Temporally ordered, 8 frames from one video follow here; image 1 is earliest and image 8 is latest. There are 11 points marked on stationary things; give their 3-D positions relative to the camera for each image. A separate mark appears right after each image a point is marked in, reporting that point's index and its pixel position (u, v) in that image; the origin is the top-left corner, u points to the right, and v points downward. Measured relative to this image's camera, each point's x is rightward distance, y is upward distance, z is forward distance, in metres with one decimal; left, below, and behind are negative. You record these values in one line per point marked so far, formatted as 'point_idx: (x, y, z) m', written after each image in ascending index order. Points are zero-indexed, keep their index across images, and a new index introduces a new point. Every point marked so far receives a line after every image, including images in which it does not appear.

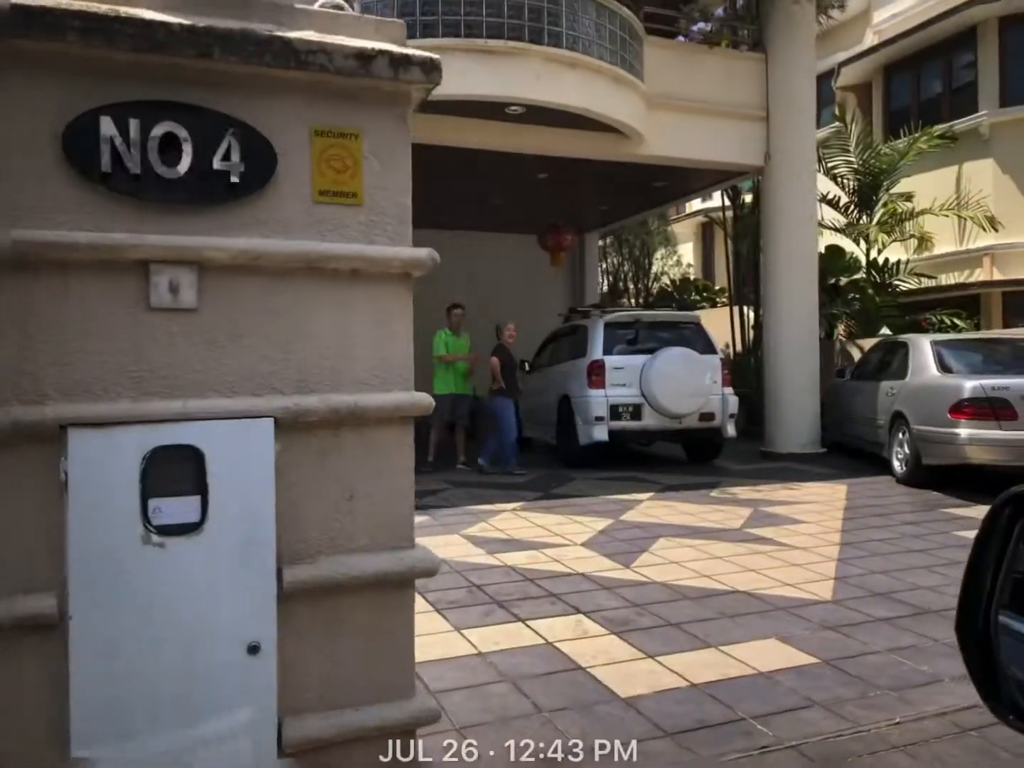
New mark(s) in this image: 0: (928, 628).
0: (+2.0, -1.2, +4.1) m
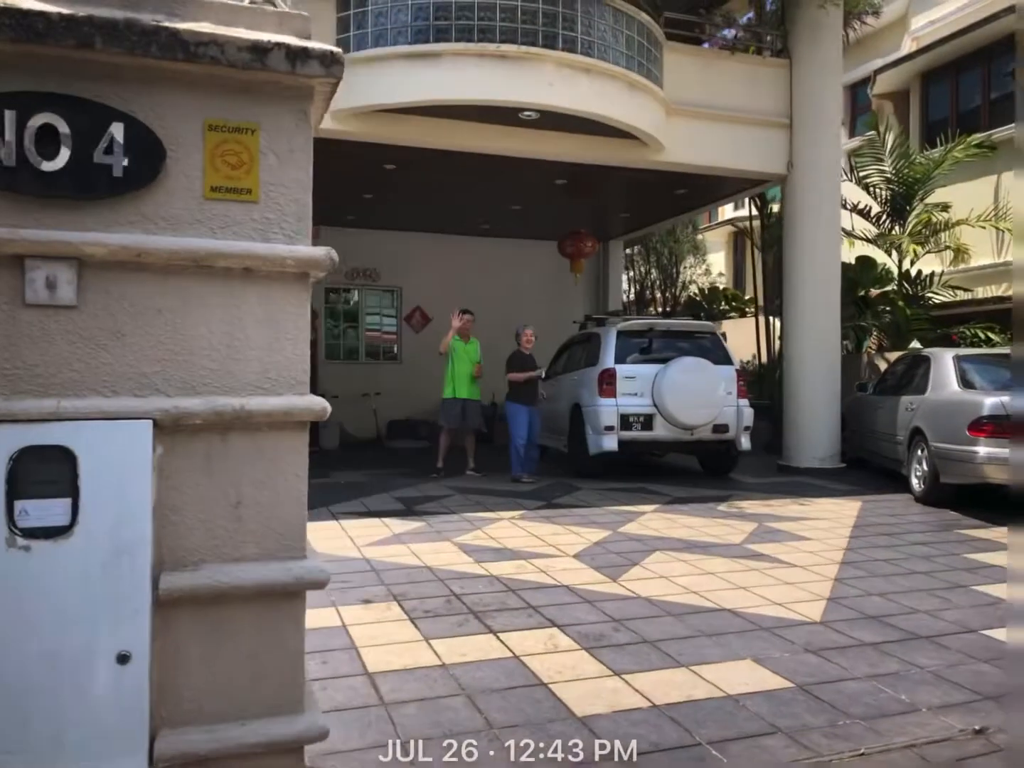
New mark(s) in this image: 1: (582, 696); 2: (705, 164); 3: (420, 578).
0: (+1.9, -1.3, +3.9) m
1: (+0.3, -1.3, +3.4) m
2: (+2.4, +2.7, +10.3) m
3: (-0.6, -1.2, +5.1) m
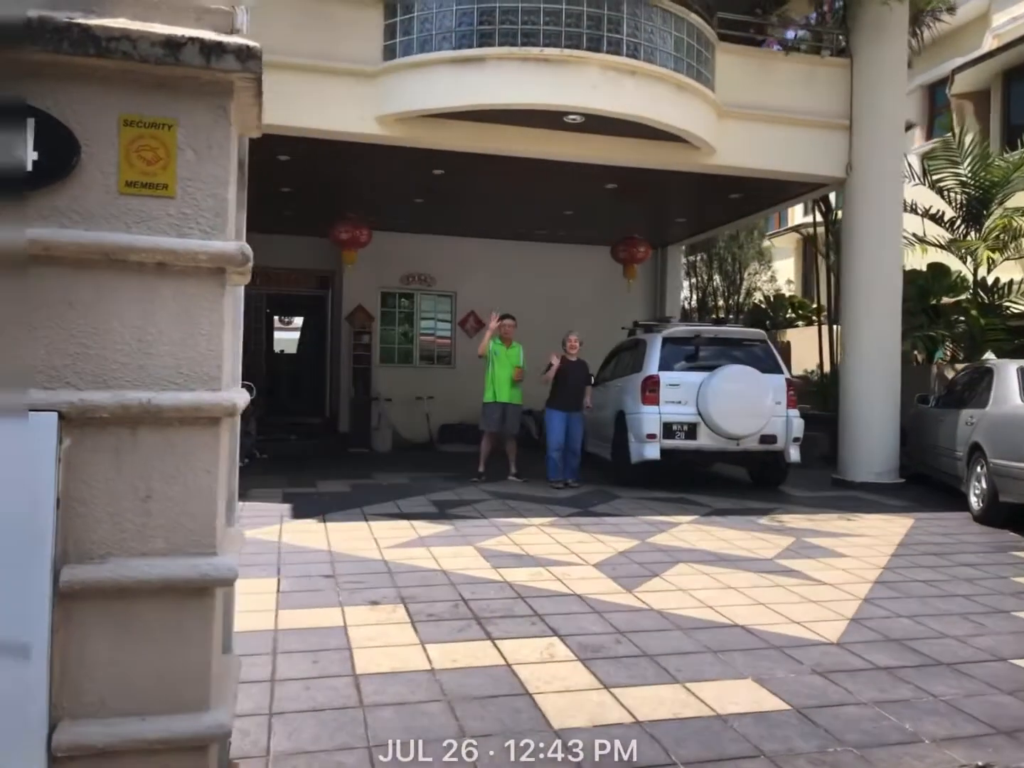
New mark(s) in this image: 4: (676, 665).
0: (+1.8, -1.3, +3.7) m
1: (+0.2, -1.3, +3.3) m
2: (+2.9, +2.6, +10.0) m
3: (-0.5, -1.2, +5.1) m
4: (+0.7, -1.3, +3.8) m
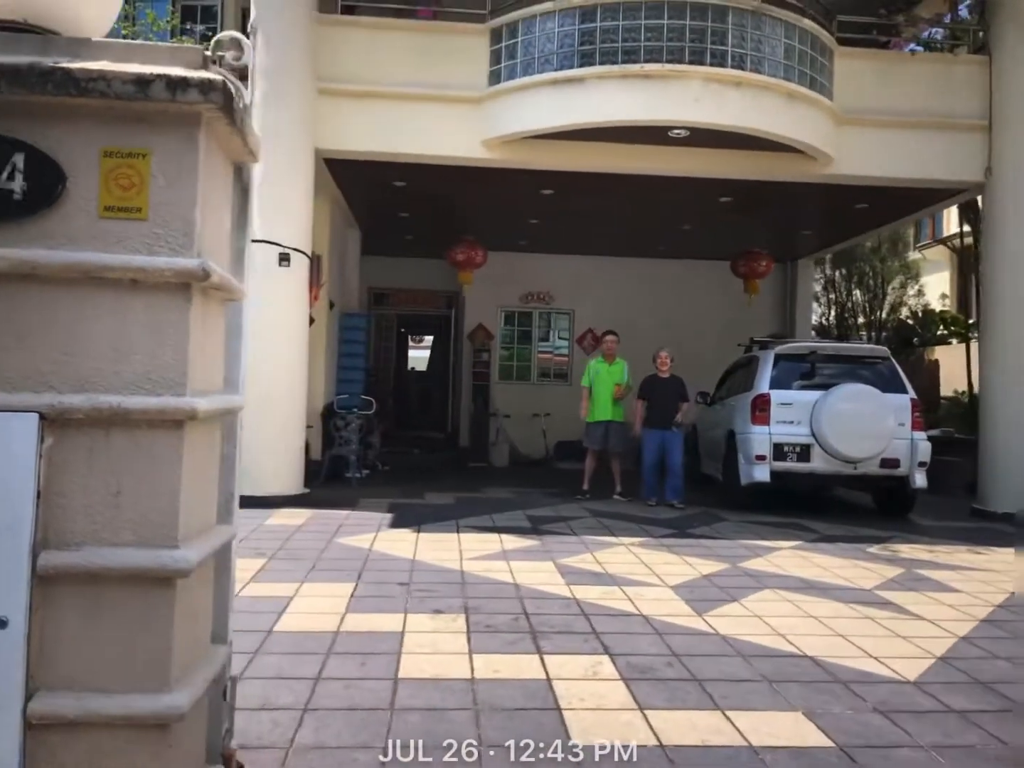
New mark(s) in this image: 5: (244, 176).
0: (+2.0, -1.4, +3.3) m
1: (+0.3, -1.3, +3.2) m
2: (+4.2, +2.4, +9.5) m
3: (-0.1, -1.3, +5.2) m
4: (+0.9, -1.3, +3.7) m
5: (-0.8, +0.6, +2.4) m
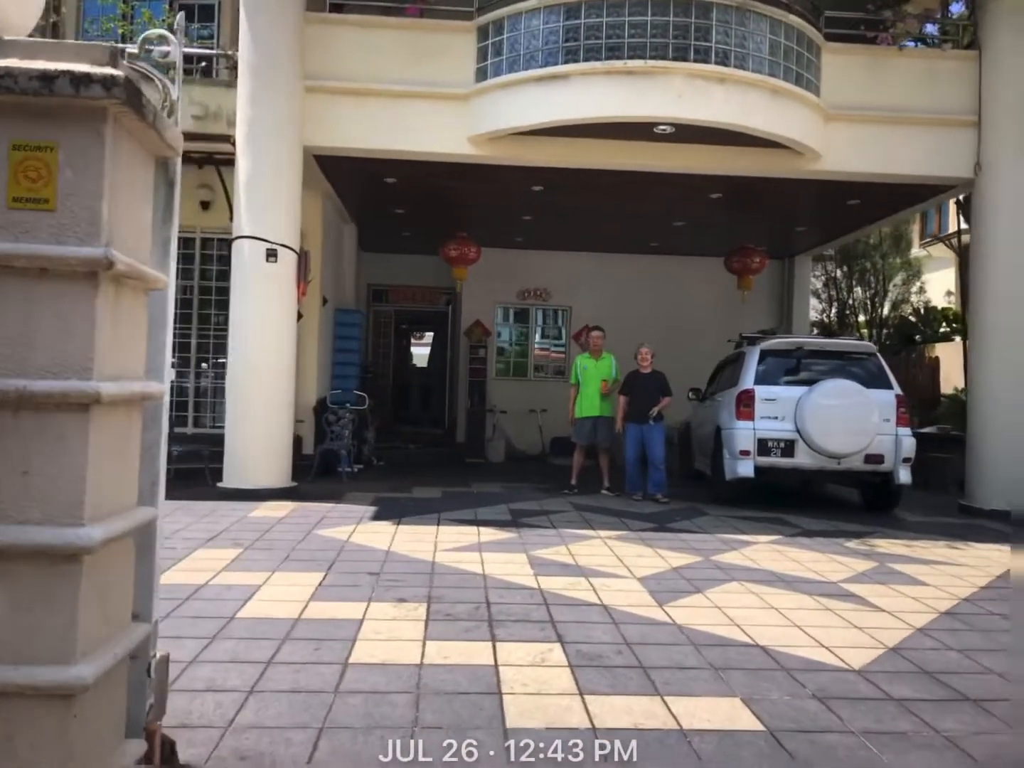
0: (+1.7, -1.3, +3.4) m
1: (+0.1, -1.3, +3.3) m
2: (+4.0, +2.4, +9.5) m
3: (-0.3, -1.2, +5.2) m
4: (+0.7, -1.3, +3.7) m
5: (-1.0, +0.6, +2.5) m
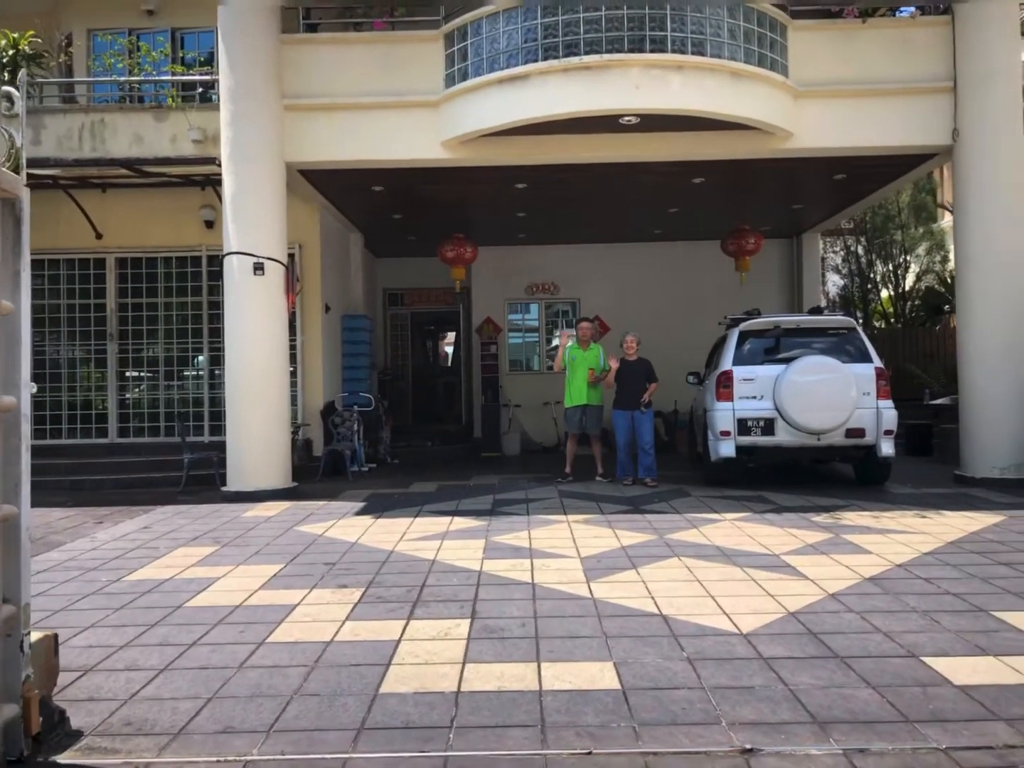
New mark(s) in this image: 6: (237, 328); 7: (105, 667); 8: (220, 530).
0: (+1.2, -1.2, +3.5) m
1: (-0.5, -1.3, +3.6) m
2: (+3.8, +2.7, +9.4) m
3: (-0.7, -1.2, +5.5) m
4: (+0.2, -1.2, +4.0) m
5: (-1.7, +0.6, +2.9) m
6: (-3.0, +0.6, +9.1) m
7: (-1.8, -1.3, +3.8) m
8: (-2.5, -1.2, +7.1) m
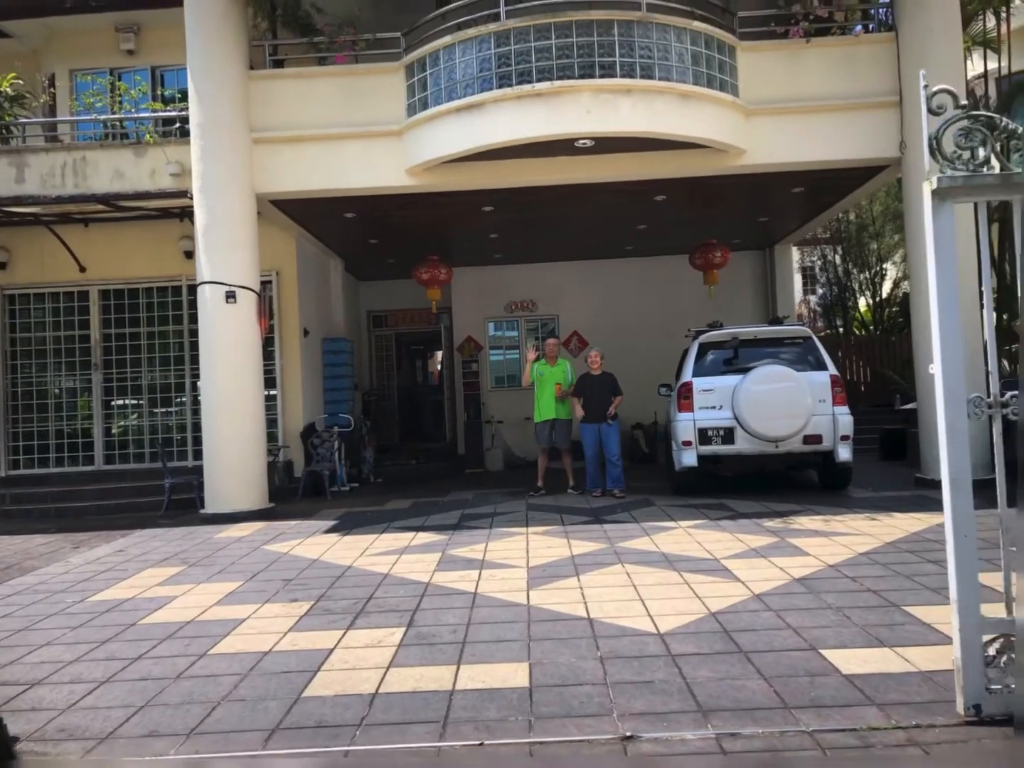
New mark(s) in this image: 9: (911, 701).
0: (+0.8, -1.3, +3.8) m
1: (-0.8, -1.4, +3.8) m
2: (+3.3, +2.6, +9.7) m
3: (-1.0, -1.4, +5.8) m
4: (-0.2, -1.3, +4.2) m
5: (-2.1, +0.5, +3.1) m
6: (-3.4, +0.3, +9.3) m
7: (-2.2, -1.4, +4.0) m
8: (-2.8, -1.5, +7.3) m
9: (+1.6, -1.2, +3.3) m
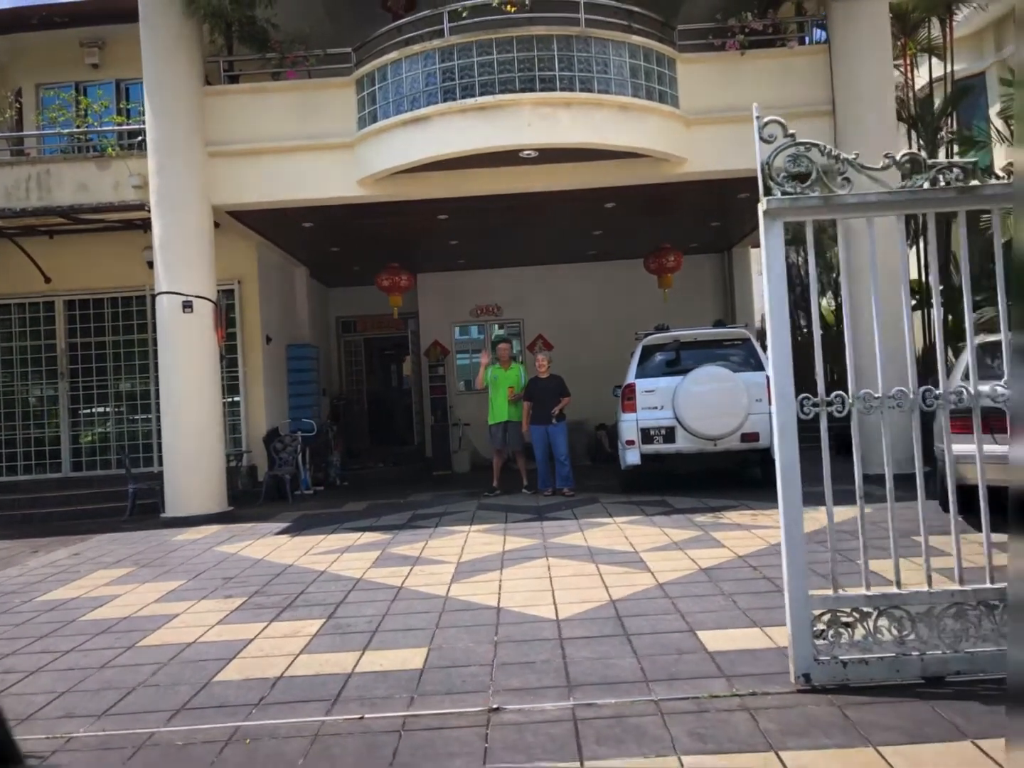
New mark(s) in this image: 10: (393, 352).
0: (+0.3, -1.3, +4.1) m
1: (-1.3, -1.4, +4.1) m
2: (+2.7, +2.6, +10.0) m
3: (-1.5, -1.4, +6.1) m
4: (-0.7, -1.4, +4.5) m
5: (-2.6, +0.4, +3.4) m
6: (-3.9, +0.3, +9.6) m
7: (-2.7, -1.5, +4.3) m
8: (-3.3, -1.5, +7.6) m
9: (+1.1, -1.2, +3.6) m
10: (-2.4, +0.6, +16.1) m
